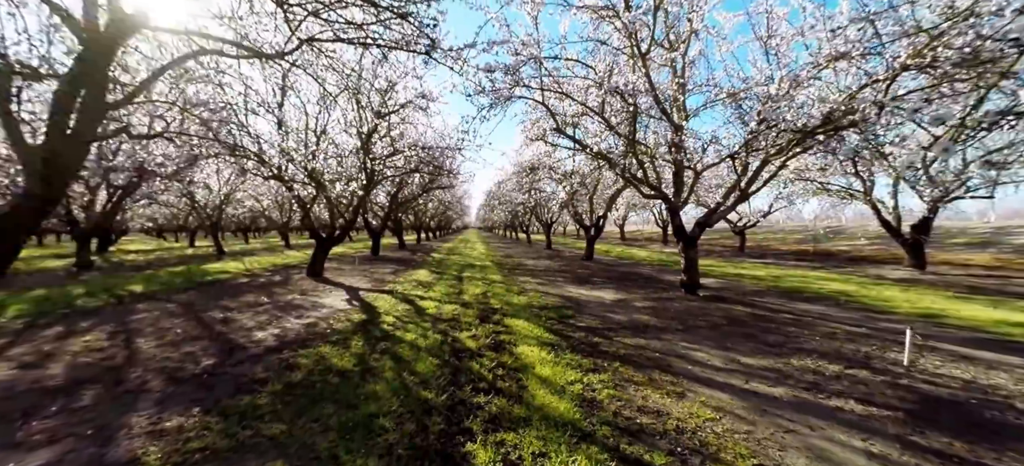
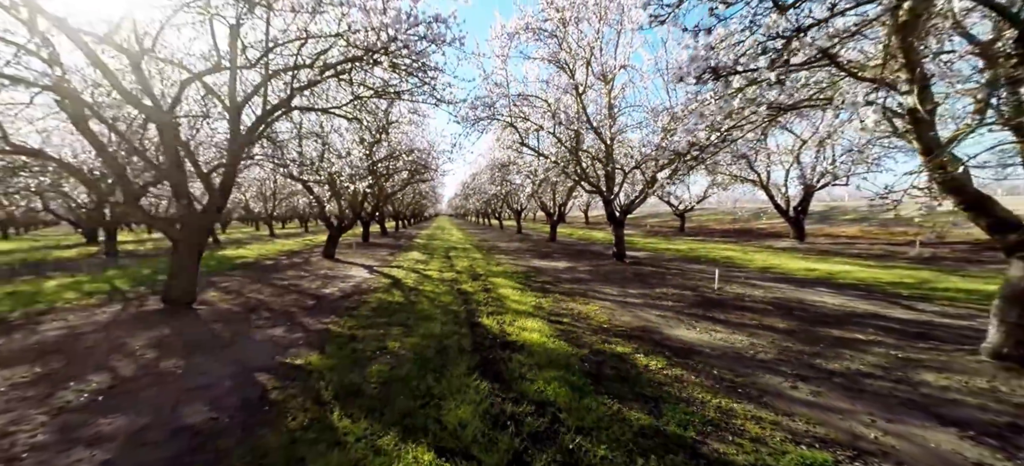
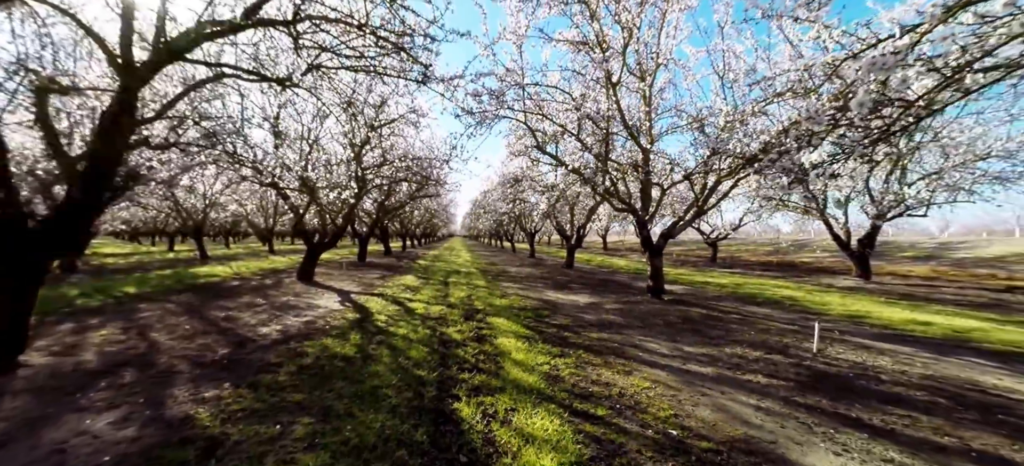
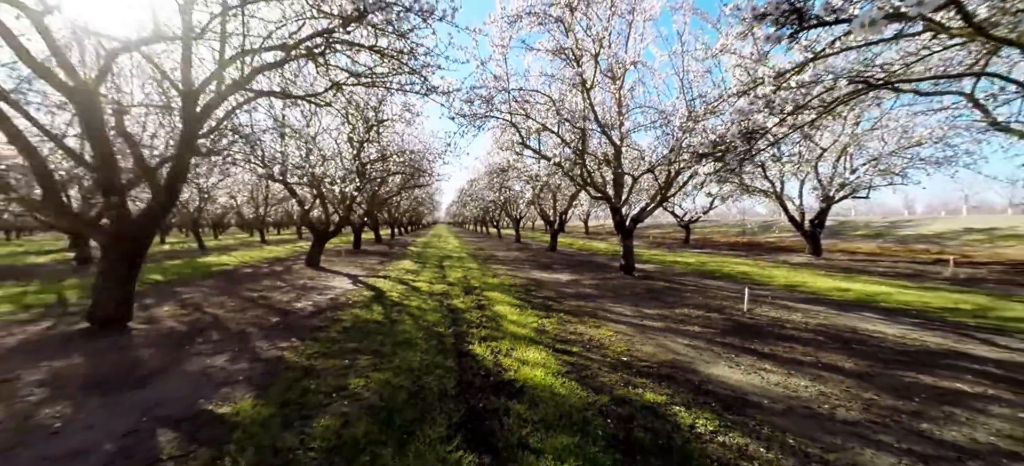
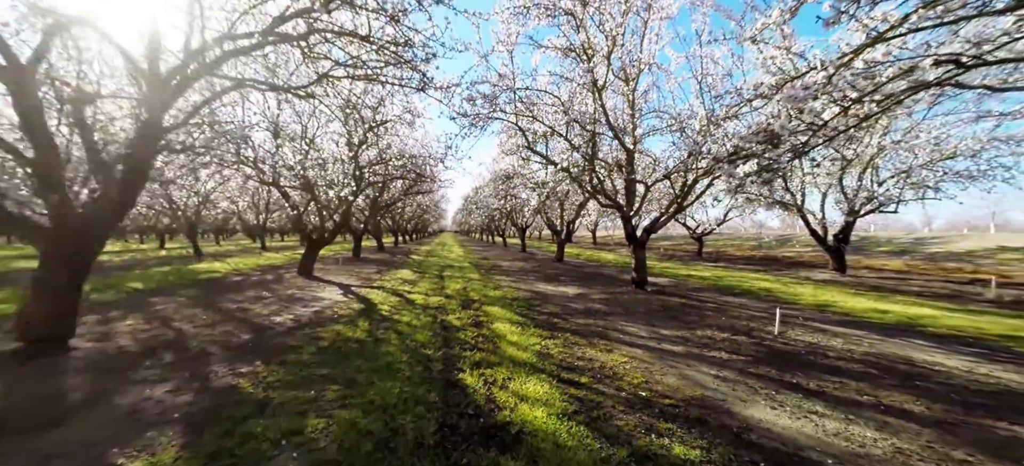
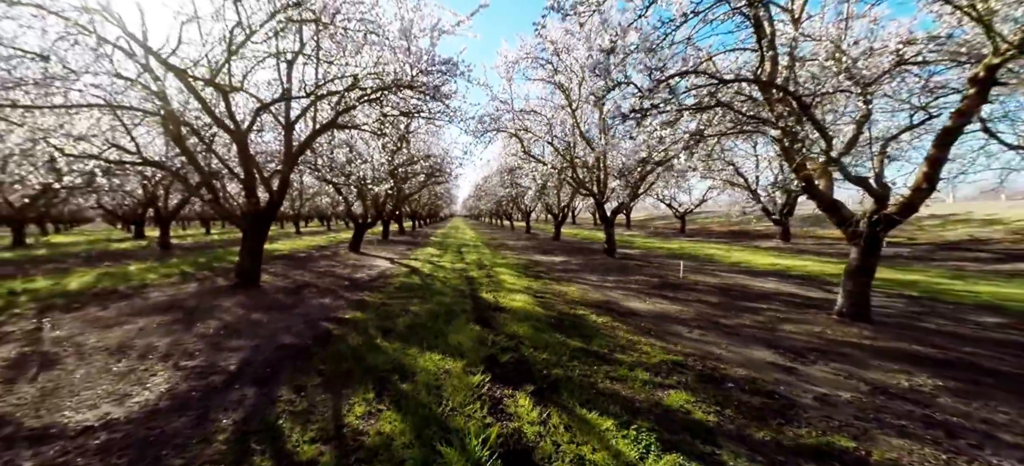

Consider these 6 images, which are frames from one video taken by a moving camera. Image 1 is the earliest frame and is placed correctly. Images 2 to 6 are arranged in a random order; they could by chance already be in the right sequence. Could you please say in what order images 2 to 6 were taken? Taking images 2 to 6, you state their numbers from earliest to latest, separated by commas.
3, 5, 4, 2, 6
